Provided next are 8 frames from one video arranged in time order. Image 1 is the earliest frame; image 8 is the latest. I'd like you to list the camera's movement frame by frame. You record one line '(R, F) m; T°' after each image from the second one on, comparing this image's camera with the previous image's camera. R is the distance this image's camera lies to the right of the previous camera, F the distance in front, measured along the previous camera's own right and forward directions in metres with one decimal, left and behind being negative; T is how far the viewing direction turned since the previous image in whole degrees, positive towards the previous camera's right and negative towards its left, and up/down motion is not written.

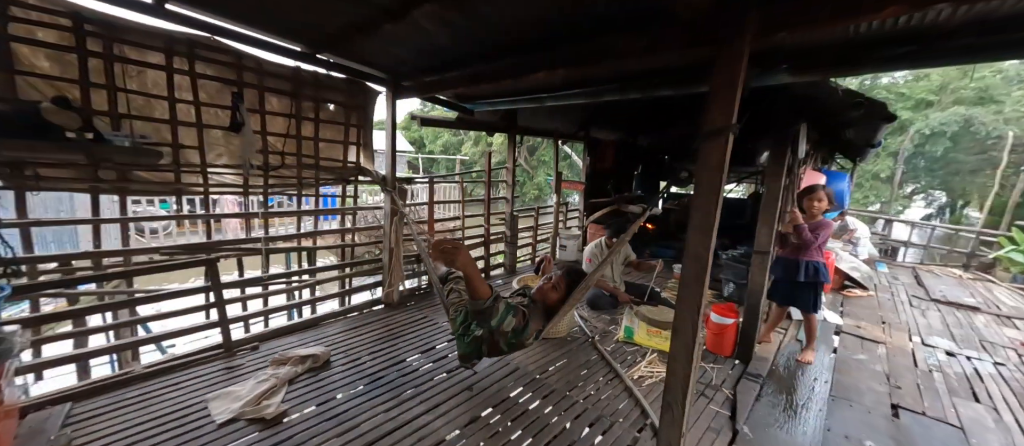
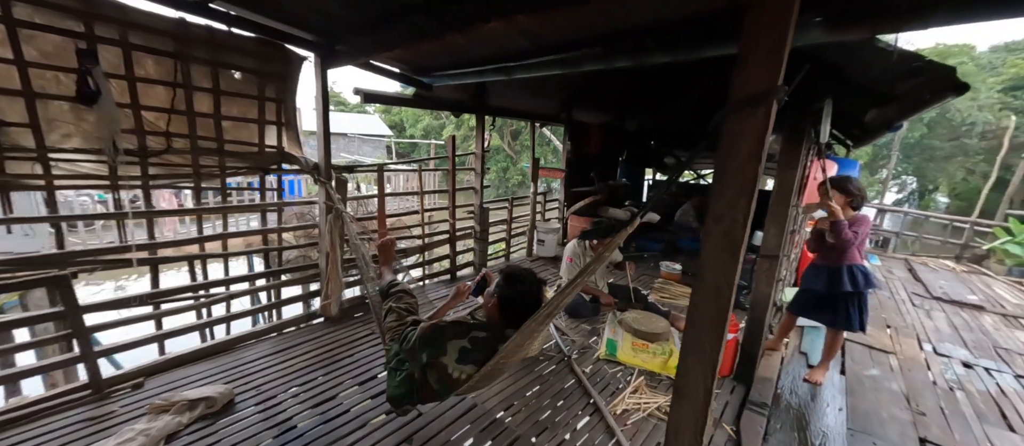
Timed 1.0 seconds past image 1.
(+0.2, +0.6) m; +2°
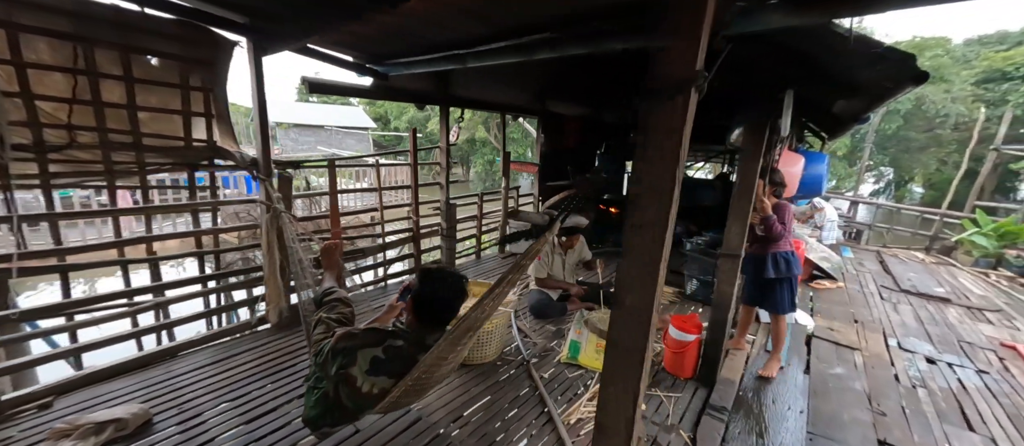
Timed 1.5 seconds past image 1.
(+0.3, +0.2) m; +2°
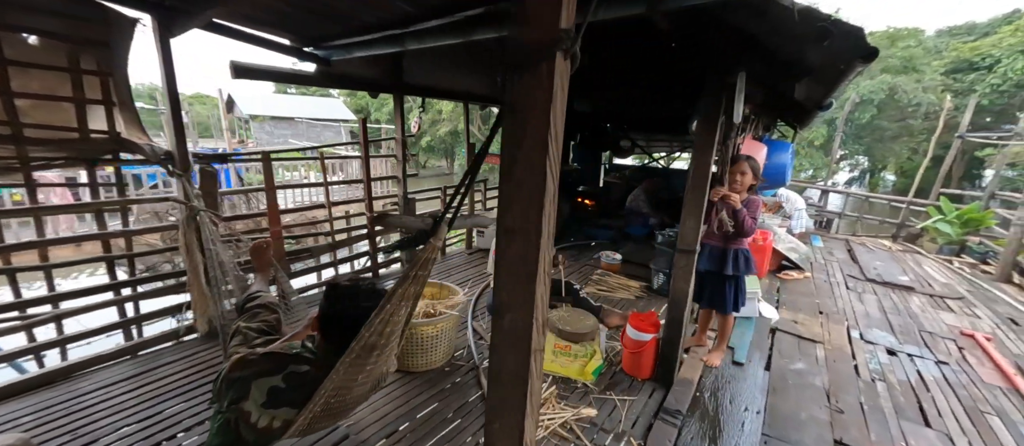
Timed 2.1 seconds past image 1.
(+0.3, +0.2) m; +2°
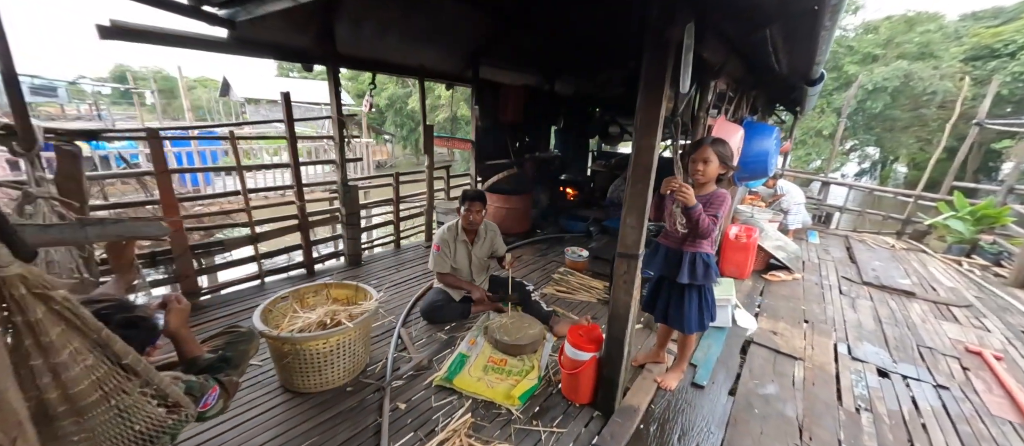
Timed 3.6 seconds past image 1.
(+0.5, +0.4) m; -1°
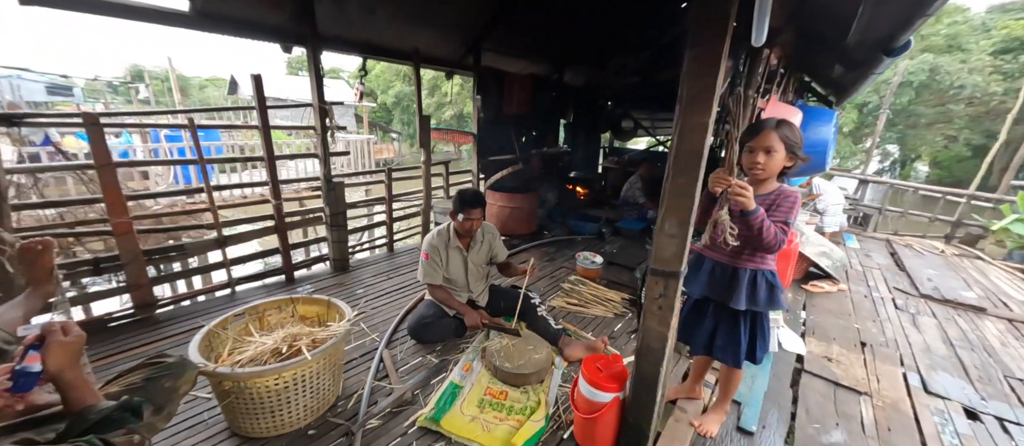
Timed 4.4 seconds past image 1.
(0.0, +0.4) m; -1°
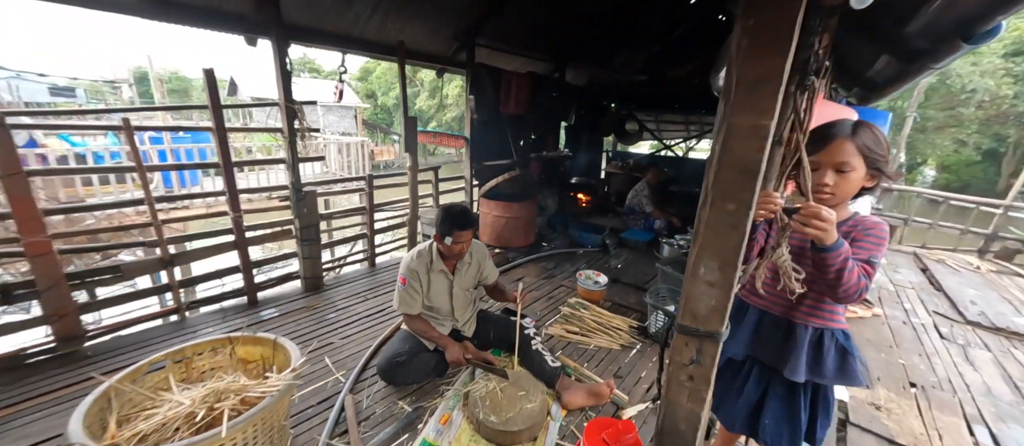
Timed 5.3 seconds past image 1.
(+0.1, +0.4) m; 0°
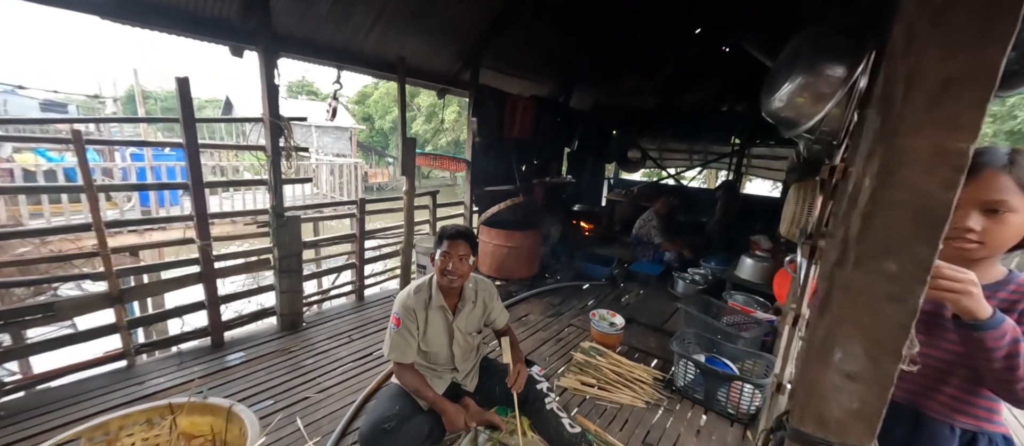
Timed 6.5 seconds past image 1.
(-0.1, +0.3) m; +1°
